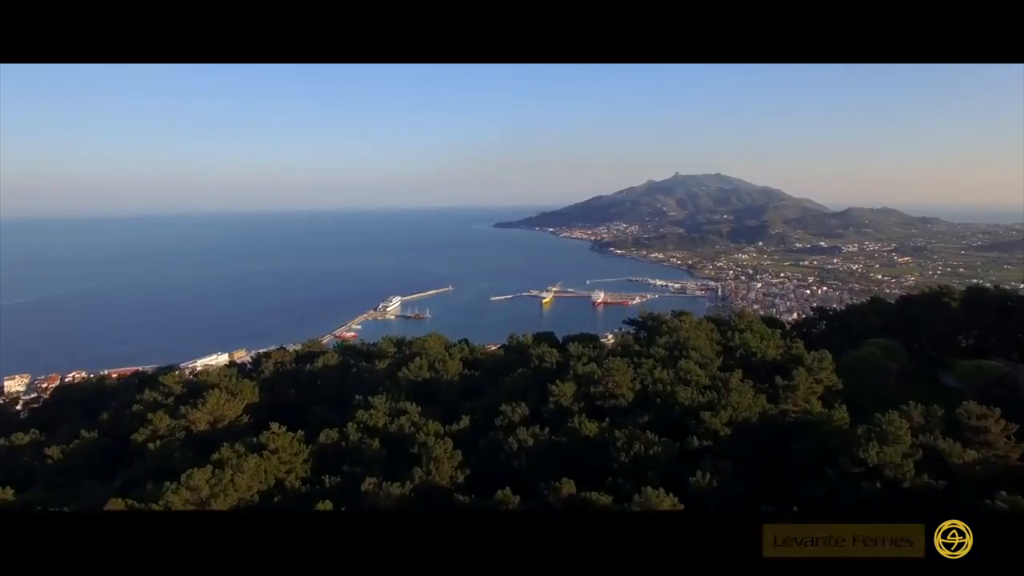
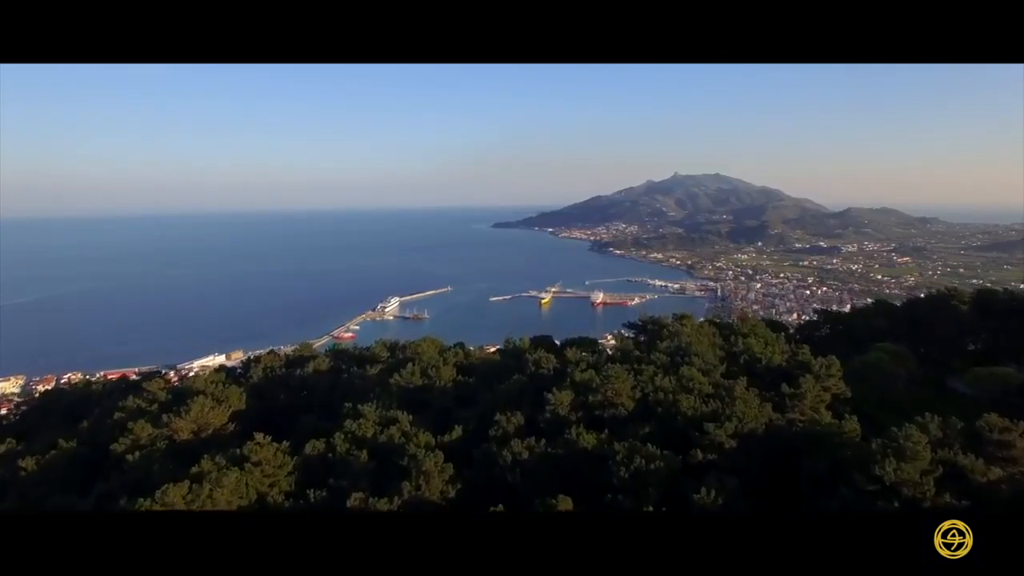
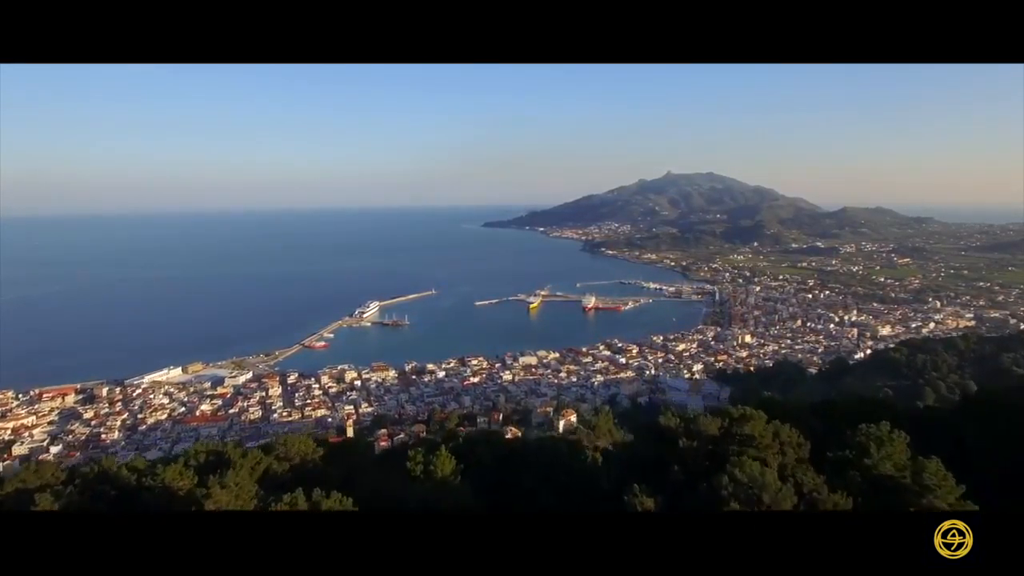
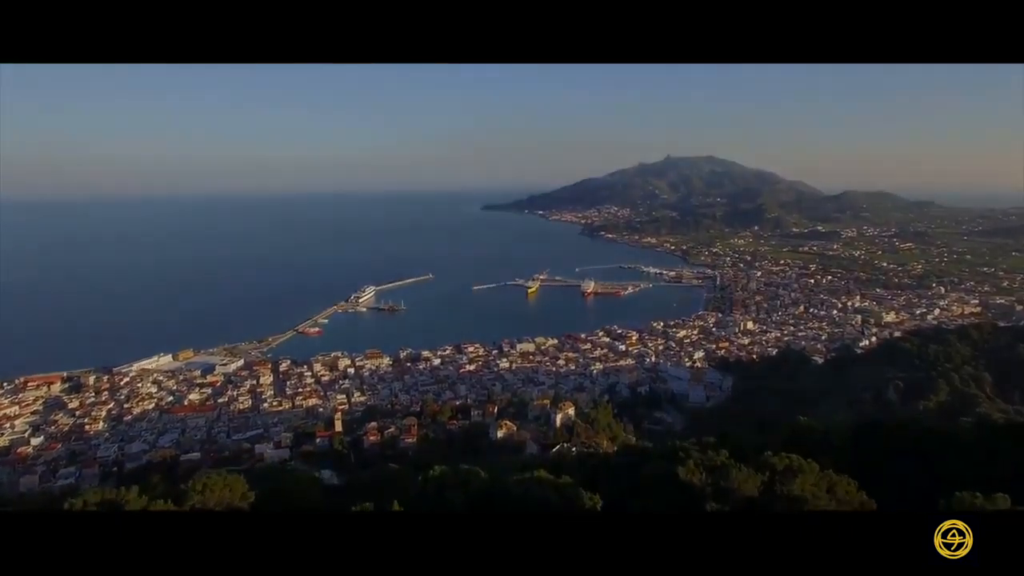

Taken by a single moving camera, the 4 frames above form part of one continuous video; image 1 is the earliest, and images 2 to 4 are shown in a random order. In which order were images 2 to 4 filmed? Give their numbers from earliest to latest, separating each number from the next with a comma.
2, 3, 4
